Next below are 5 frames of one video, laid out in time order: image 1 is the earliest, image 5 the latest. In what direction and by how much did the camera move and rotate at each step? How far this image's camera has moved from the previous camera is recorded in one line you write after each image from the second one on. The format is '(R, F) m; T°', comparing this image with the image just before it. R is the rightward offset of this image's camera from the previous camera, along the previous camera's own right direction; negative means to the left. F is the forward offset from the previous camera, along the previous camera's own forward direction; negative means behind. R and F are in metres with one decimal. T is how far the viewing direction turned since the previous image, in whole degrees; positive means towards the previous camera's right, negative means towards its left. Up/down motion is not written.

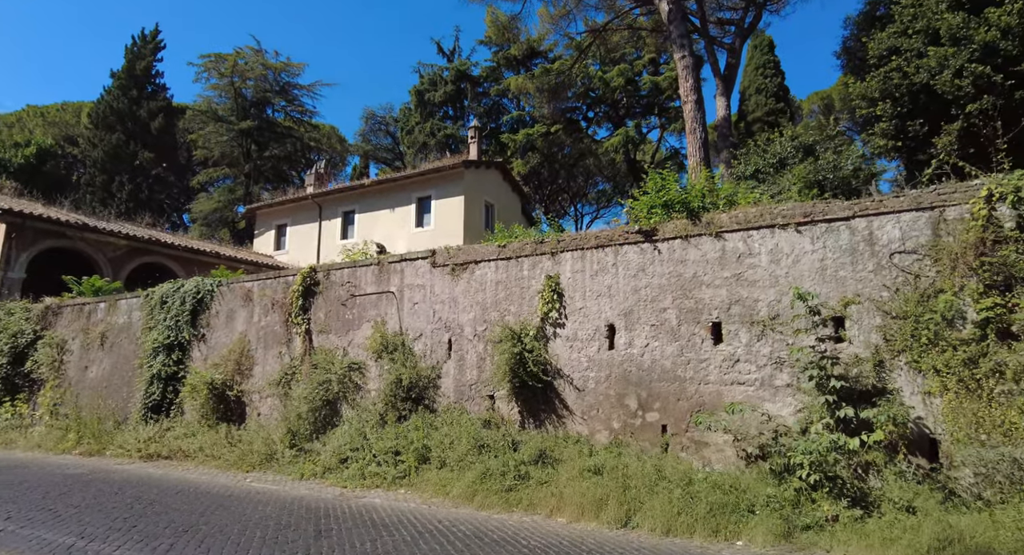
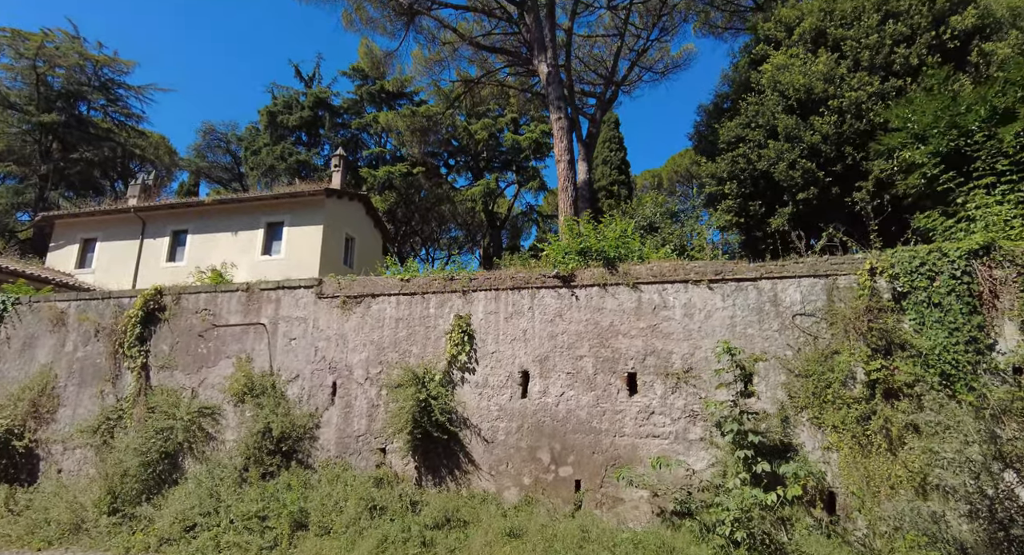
(-0.8, +0.6) m; +16°
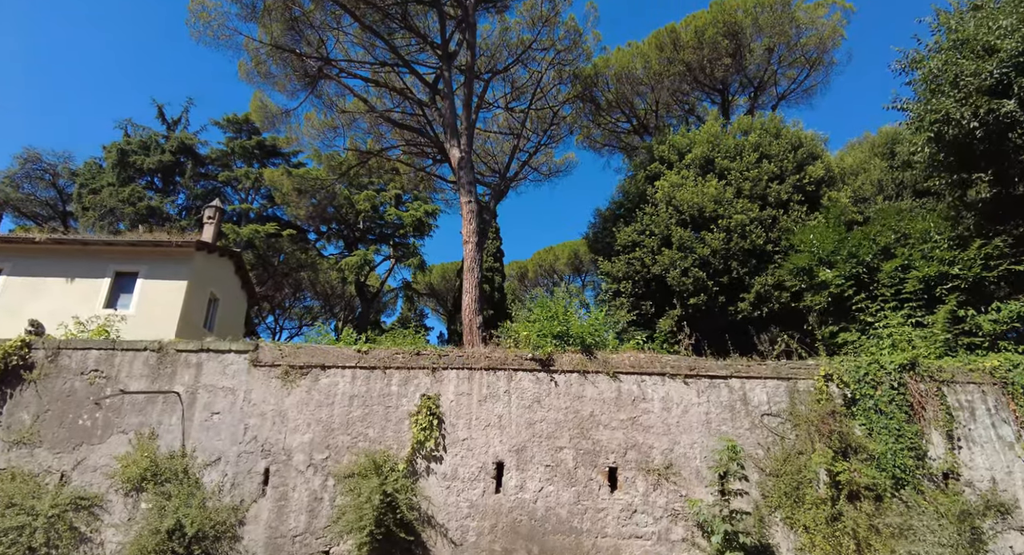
(-1.4, +0.5) m; +14°
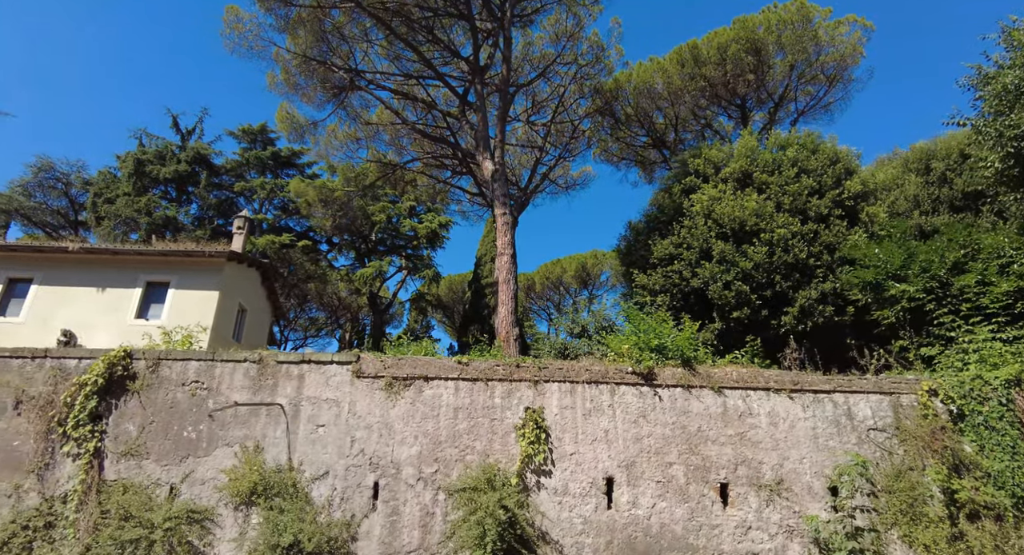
(-1.2, 0.0) m; 0°
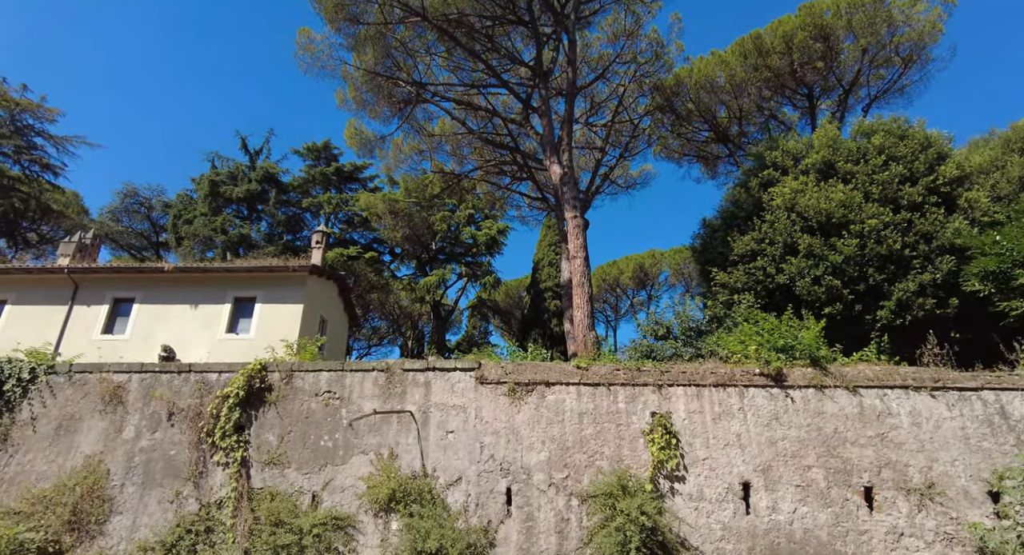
(-0.8, 0.0) m; -5°
